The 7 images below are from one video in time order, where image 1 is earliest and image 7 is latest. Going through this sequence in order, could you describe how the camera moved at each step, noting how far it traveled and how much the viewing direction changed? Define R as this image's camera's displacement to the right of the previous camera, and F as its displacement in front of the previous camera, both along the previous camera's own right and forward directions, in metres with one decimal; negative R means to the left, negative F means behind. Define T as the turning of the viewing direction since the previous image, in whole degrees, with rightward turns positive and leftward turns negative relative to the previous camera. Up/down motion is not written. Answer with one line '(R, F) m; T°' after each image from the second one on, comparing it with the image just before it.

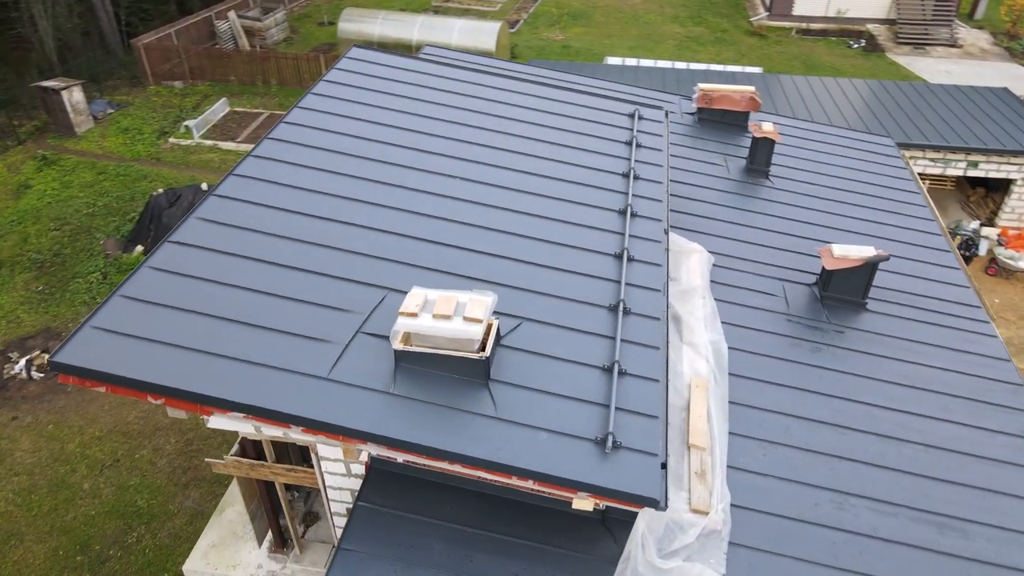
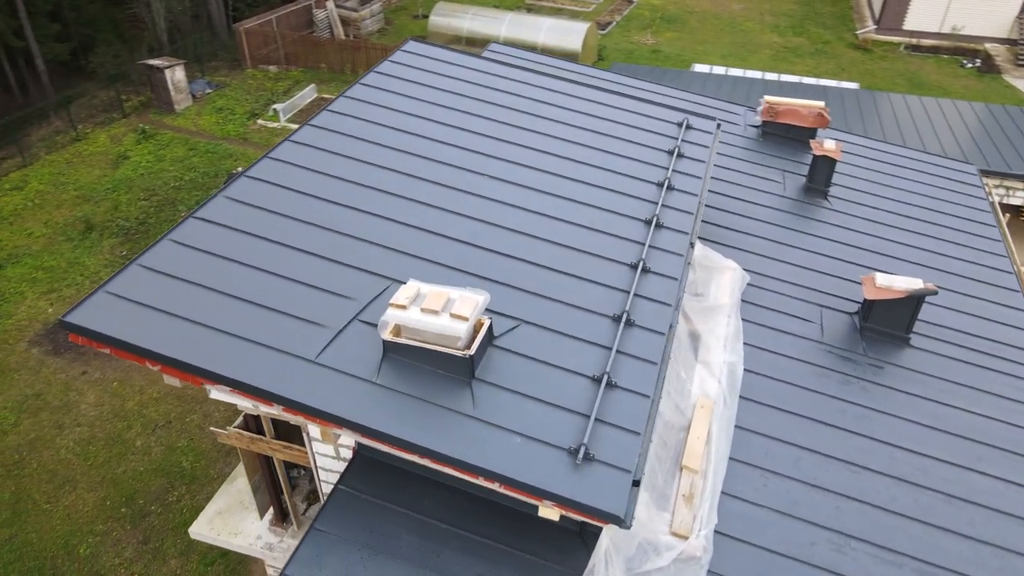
(+0.6, +0.1) m; -6°
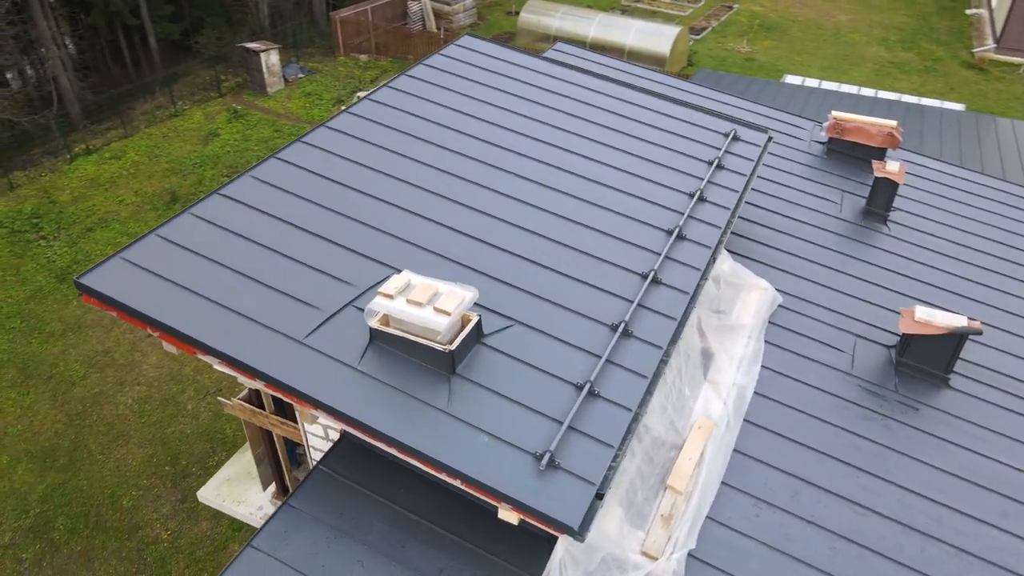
(+0.6, +0.1) m; -6°
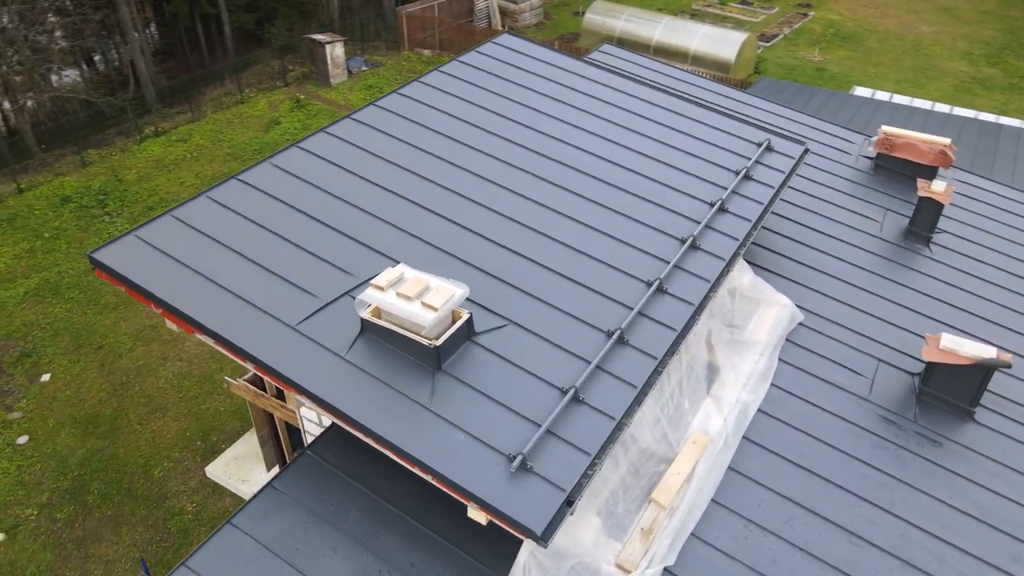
(+0.5, 0.0) m; -4°
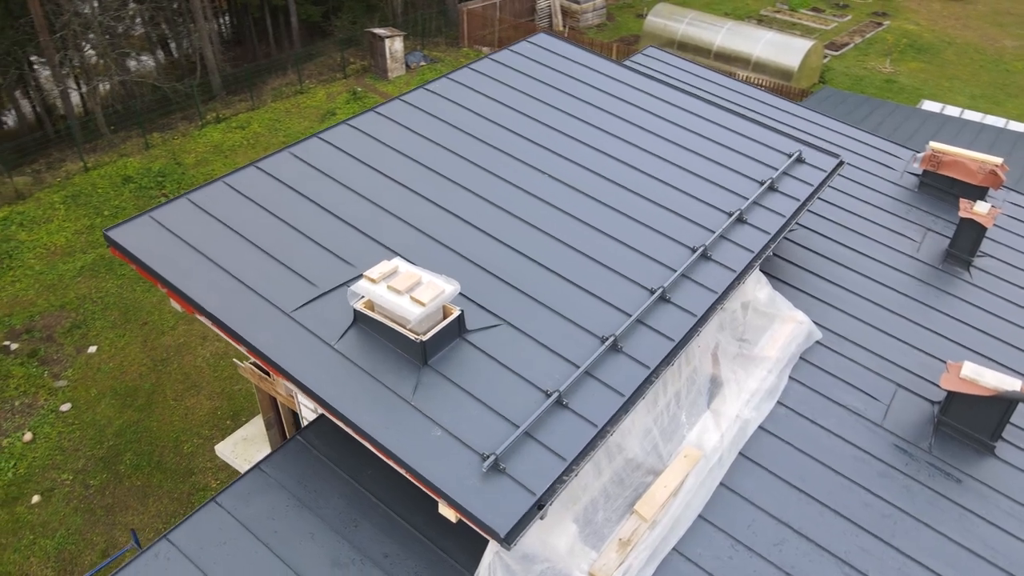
(+0.4, 0.0) m; -4°
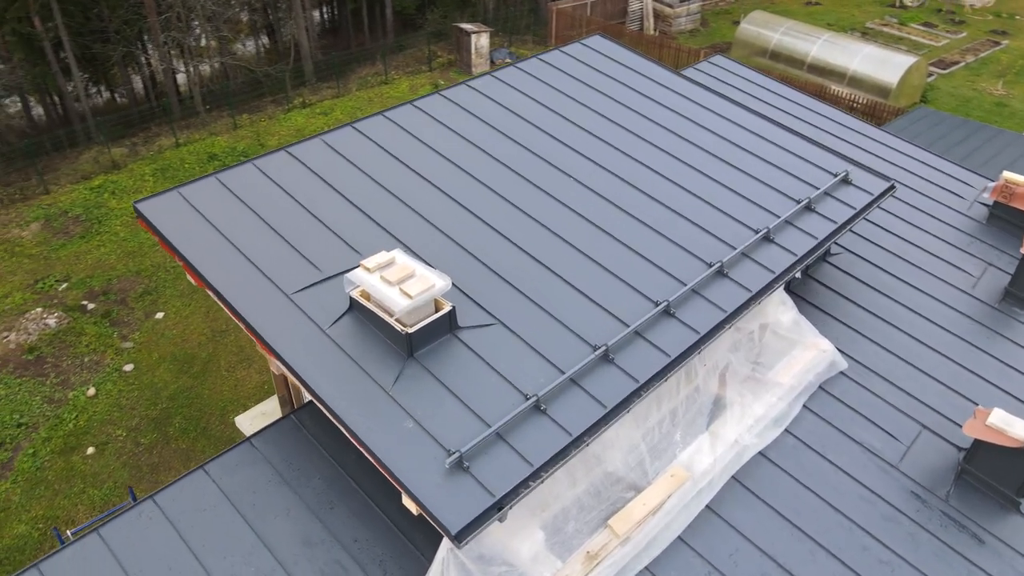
(+0.6, +0.1) m; -6°
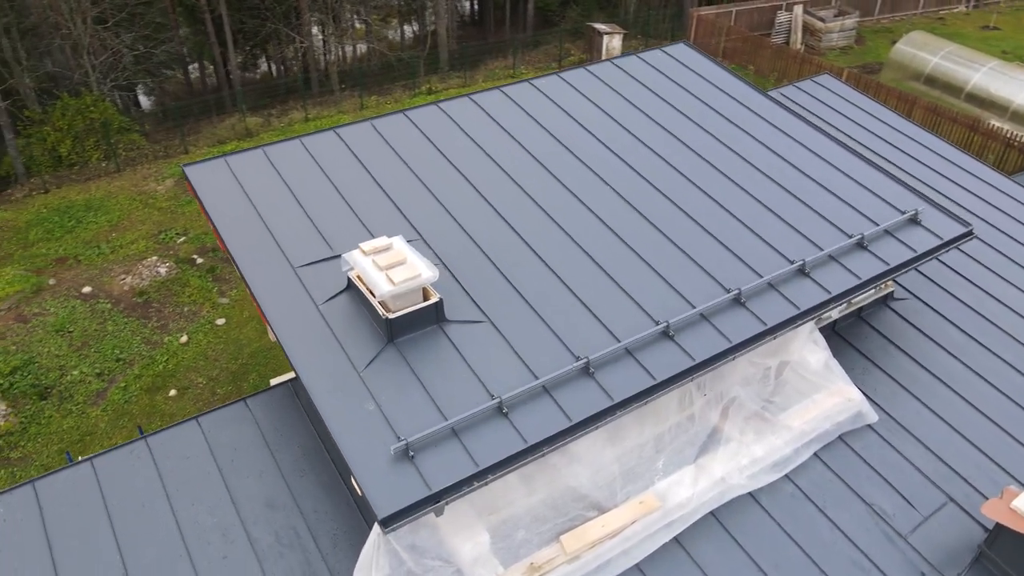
(+1.0, +0.1) m; -9°
